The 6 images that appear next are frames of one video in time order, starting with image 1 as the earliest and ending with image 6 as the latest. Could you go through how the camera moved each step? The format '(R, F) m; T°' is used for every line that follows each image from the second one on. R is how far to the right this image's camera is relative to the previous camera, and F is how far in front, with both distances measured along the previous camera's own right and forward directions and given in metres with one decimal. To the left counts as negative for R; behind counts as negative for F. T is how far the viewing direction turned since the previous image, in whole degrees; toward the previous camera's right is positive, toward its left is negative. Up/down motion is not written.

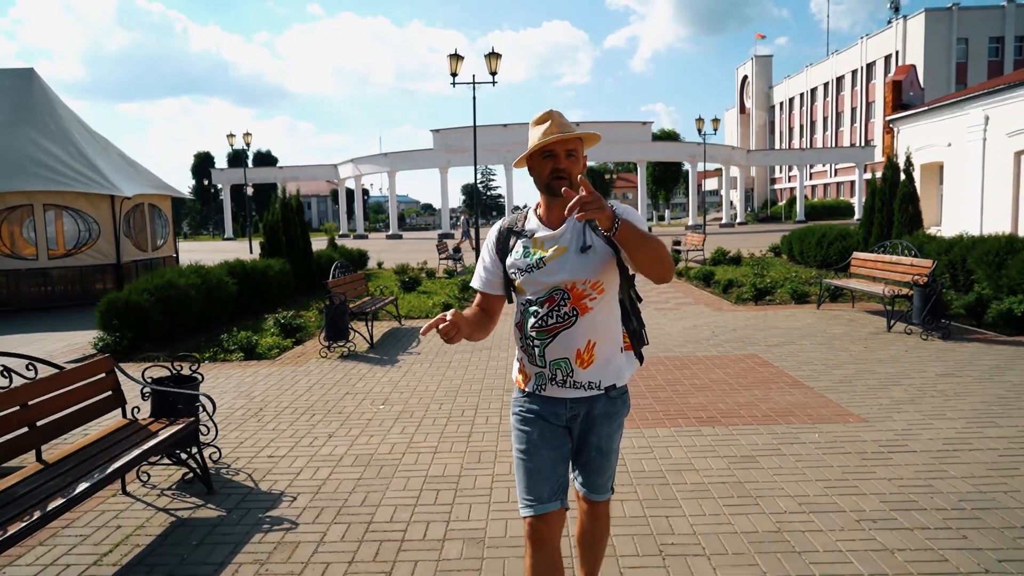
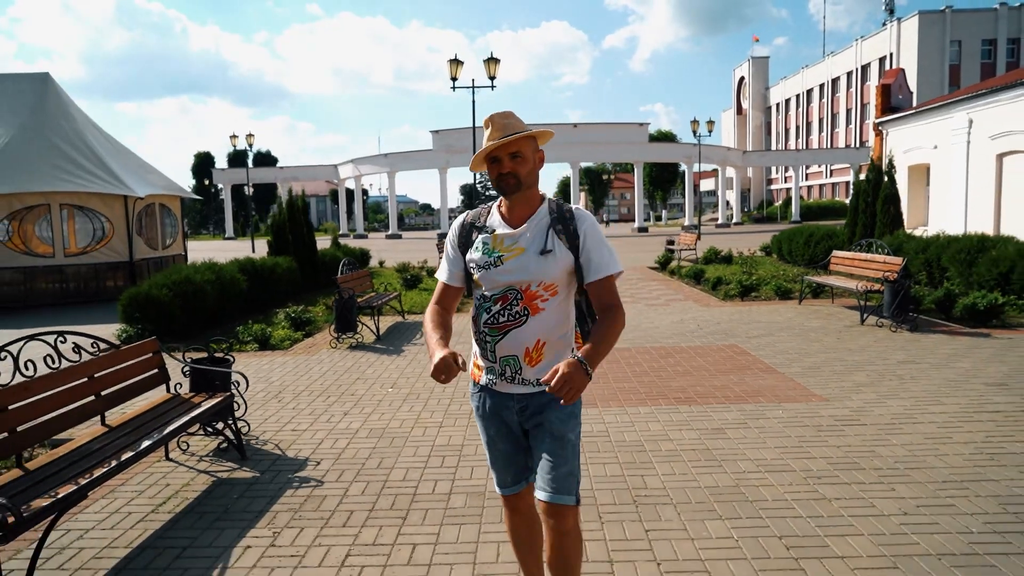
(0.0, -0.6) m; 0°
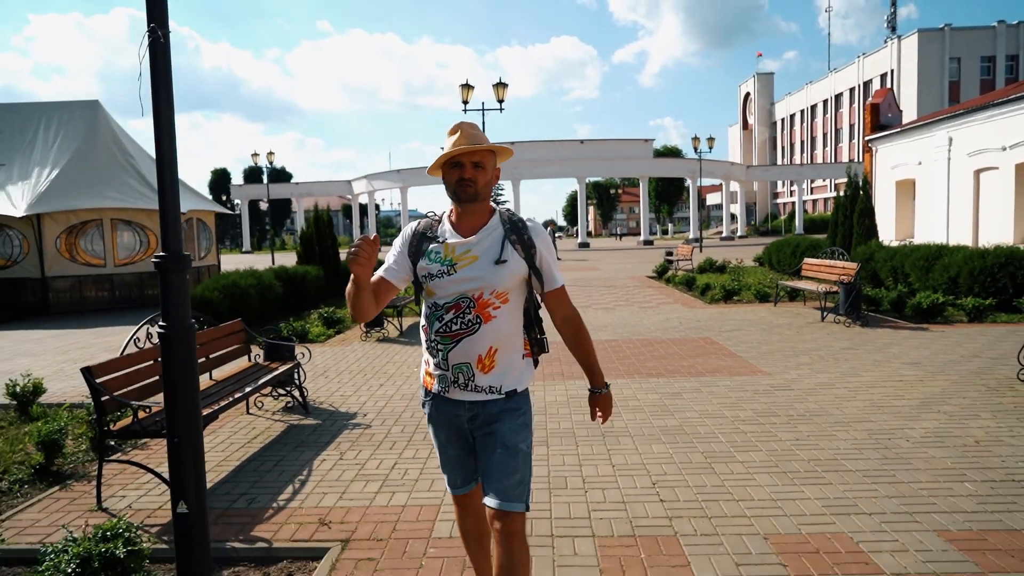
(+0.1, -1.5) m; -1°
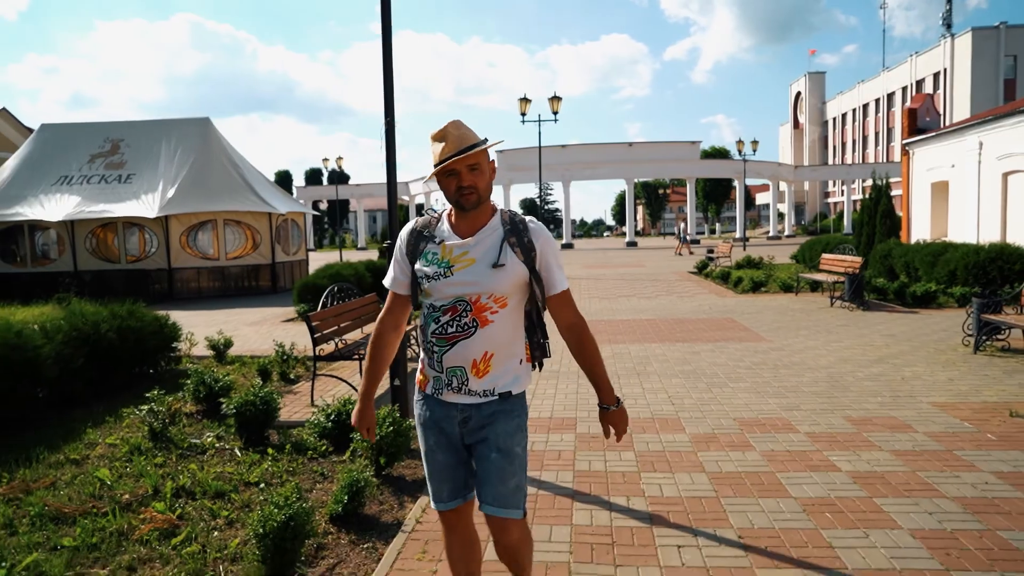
(-0.2, -2.4) m; -4°
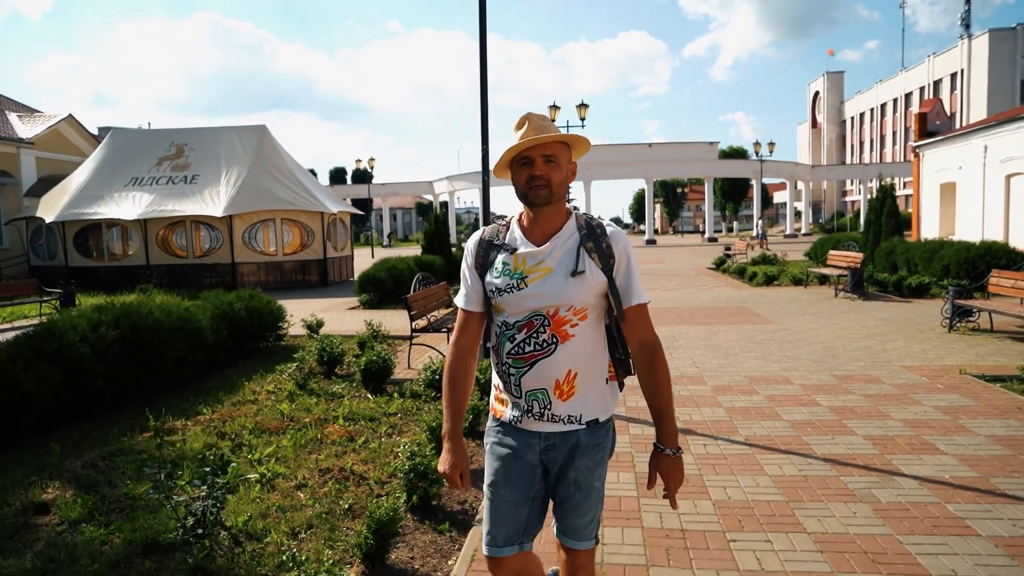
(-0.5, -1.8) m; -1°
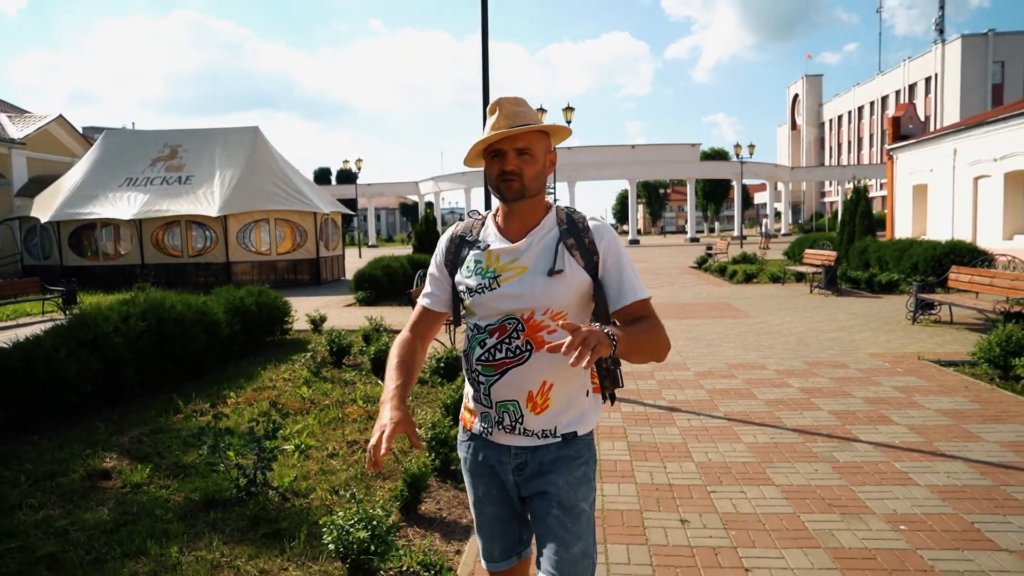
(-0.2, -0.6) m; +1°
